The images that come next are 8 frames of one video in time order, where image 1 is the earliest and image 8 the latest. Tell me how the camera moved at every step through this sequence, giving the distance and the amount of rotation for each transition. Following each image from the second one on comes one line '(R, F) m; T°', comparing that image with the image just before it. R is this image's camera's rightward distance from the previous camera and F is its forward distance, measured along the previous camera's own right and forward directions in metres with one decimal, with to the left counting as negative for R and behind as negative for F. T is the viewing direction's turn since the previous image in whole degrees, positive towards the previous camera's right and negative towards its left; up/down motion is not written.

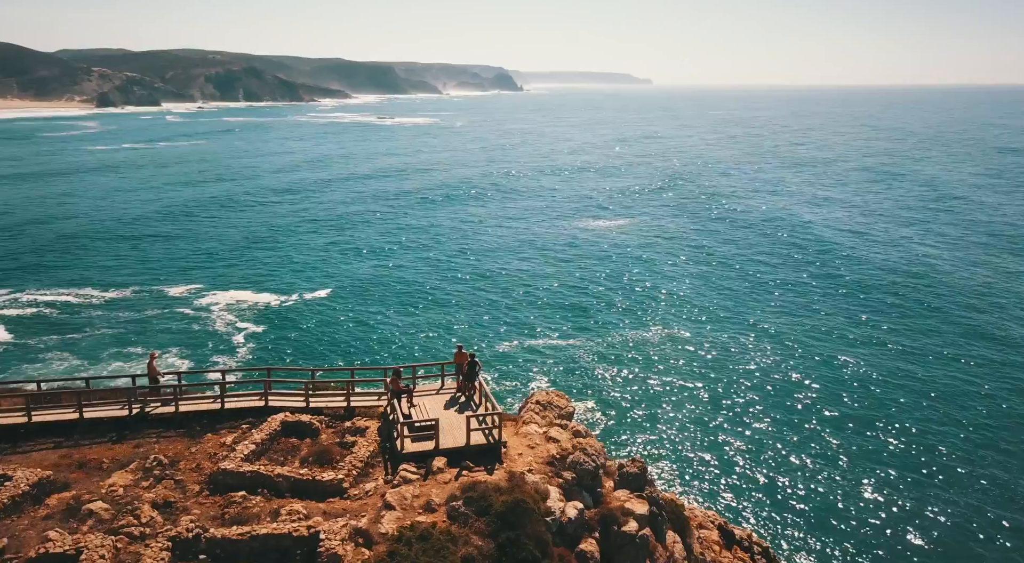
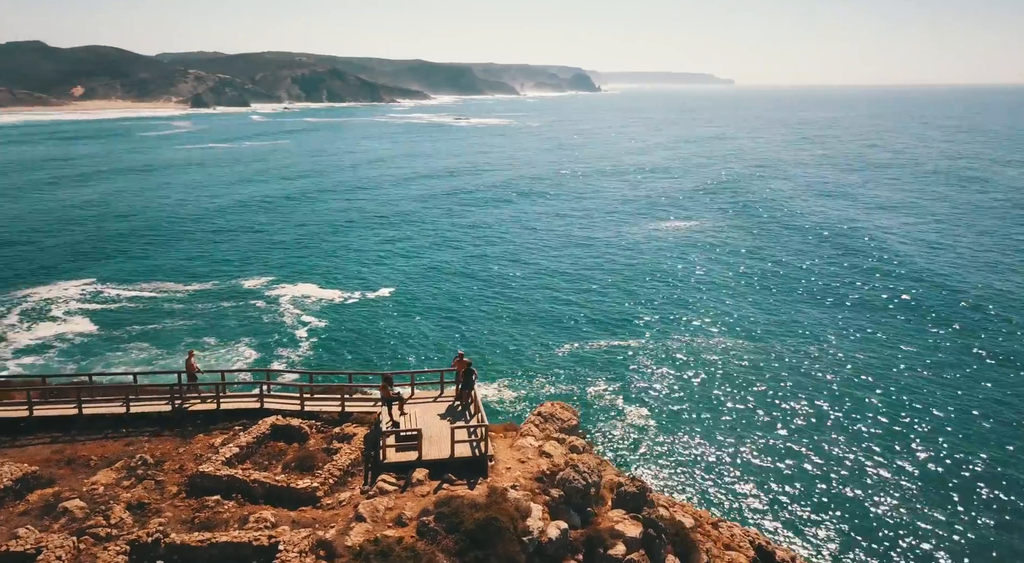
(+1.6, +0.6) m; -5°
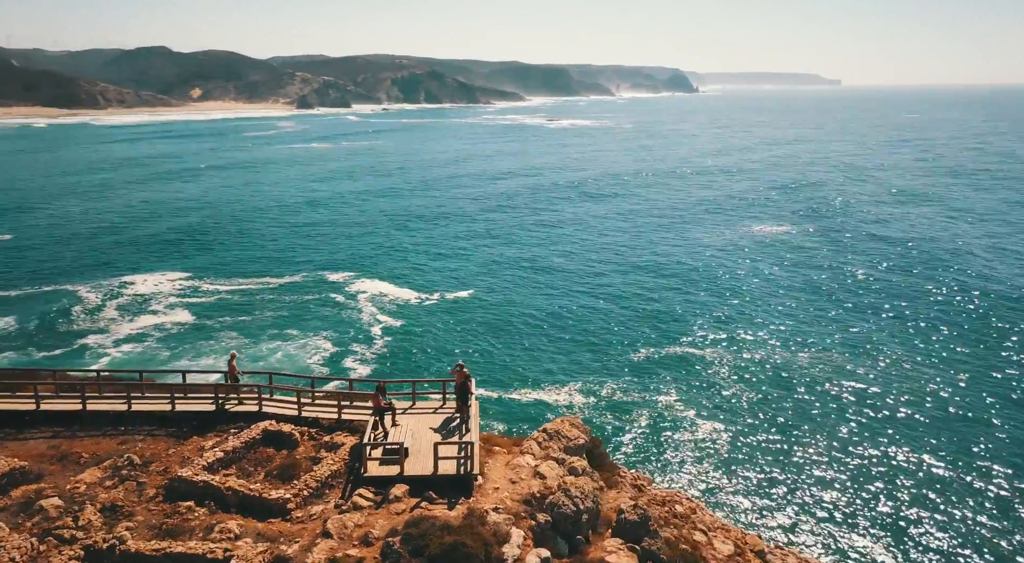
(+1.8, +1.0) m; -6°
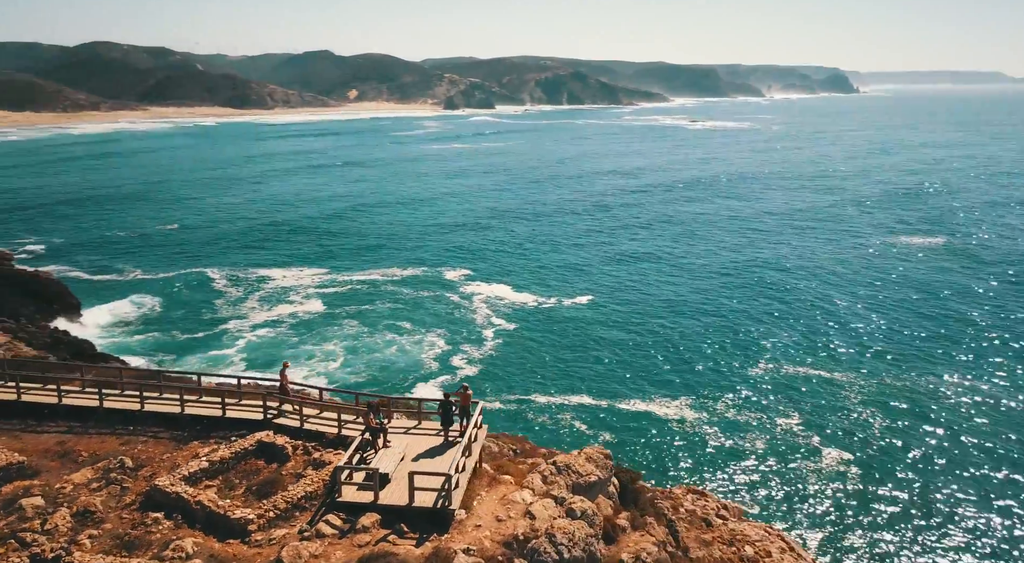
(+2.5, +1.6) m; -9°
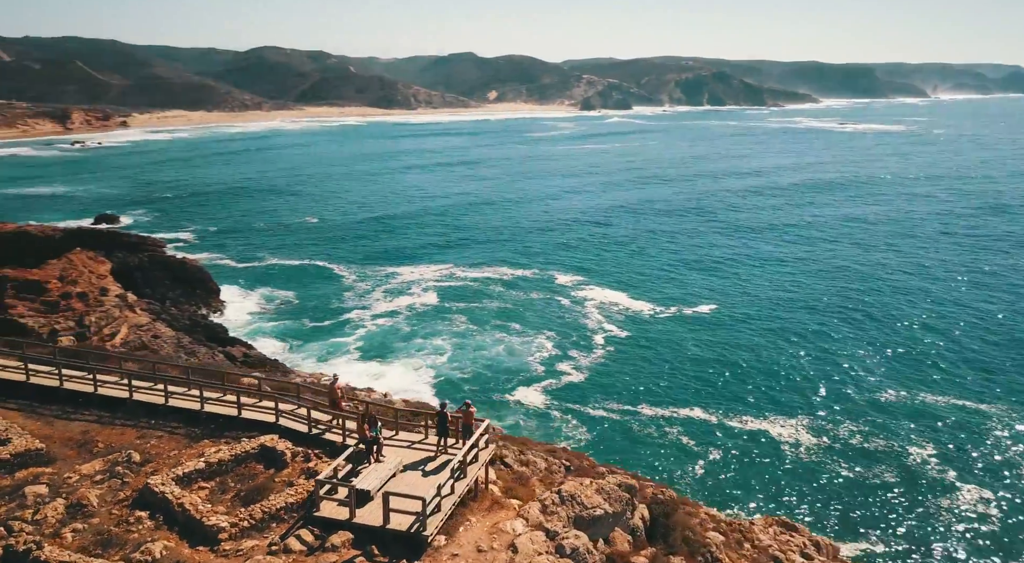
(+2.4, +1.2) m; -9°
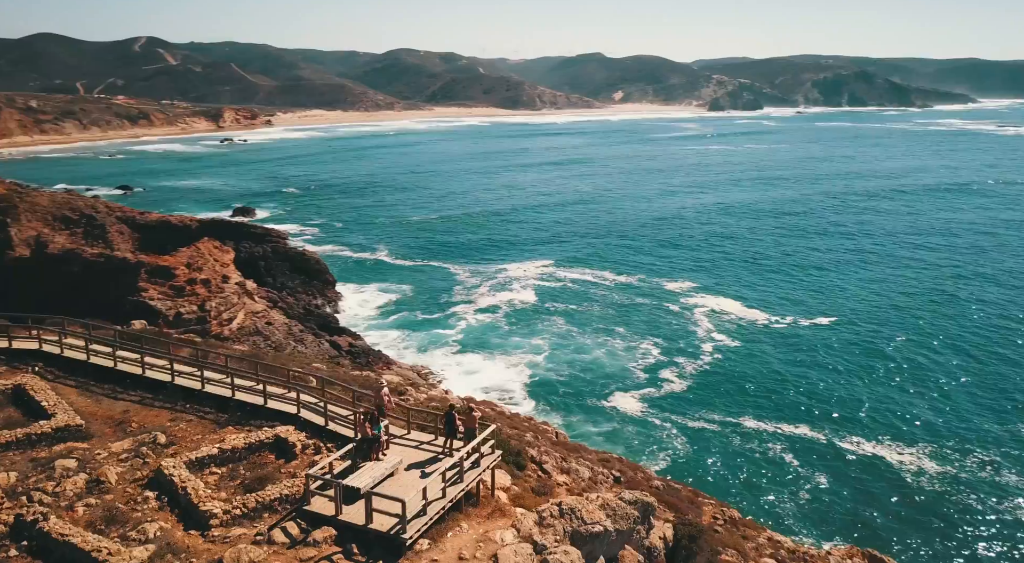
(+2.2, +0.6) m; -9°
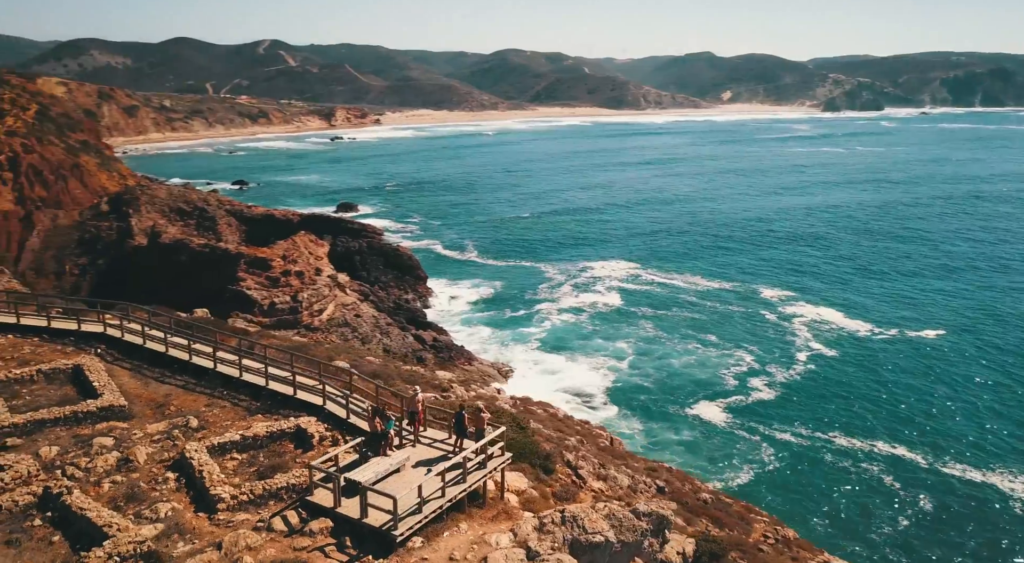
(+1.7, +0.3) m; -7°
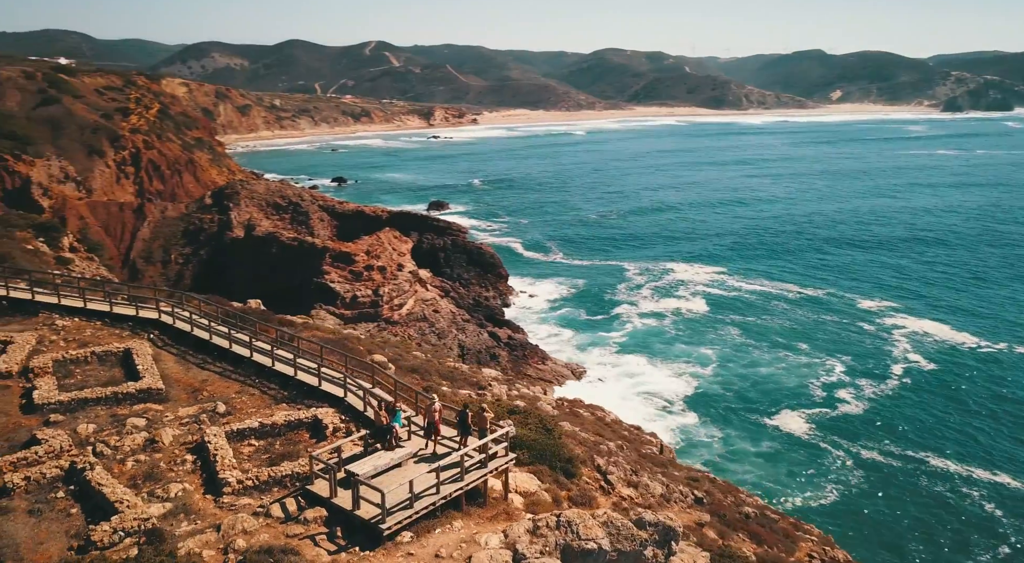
(+1.8, +0.2) m; -7°
